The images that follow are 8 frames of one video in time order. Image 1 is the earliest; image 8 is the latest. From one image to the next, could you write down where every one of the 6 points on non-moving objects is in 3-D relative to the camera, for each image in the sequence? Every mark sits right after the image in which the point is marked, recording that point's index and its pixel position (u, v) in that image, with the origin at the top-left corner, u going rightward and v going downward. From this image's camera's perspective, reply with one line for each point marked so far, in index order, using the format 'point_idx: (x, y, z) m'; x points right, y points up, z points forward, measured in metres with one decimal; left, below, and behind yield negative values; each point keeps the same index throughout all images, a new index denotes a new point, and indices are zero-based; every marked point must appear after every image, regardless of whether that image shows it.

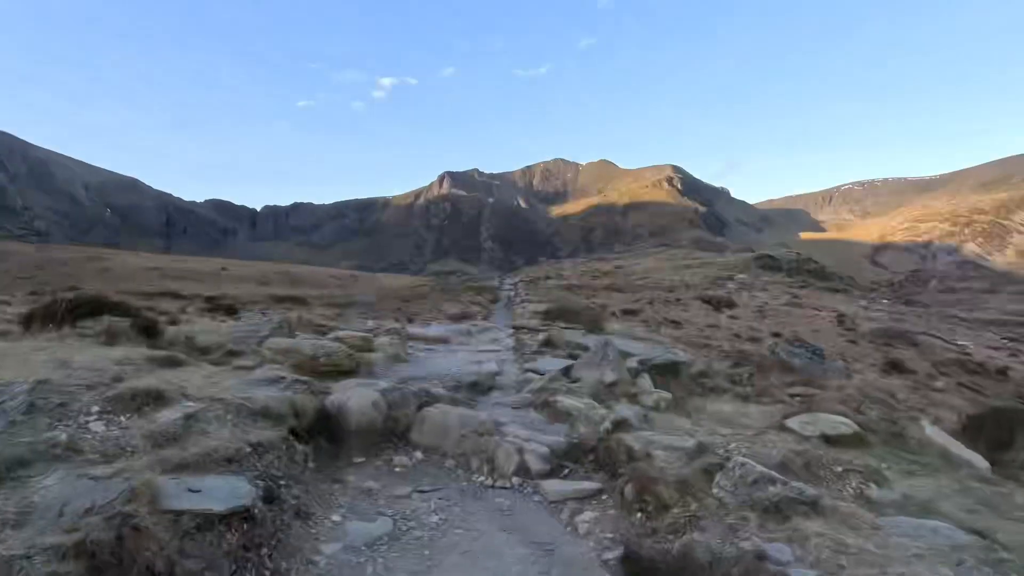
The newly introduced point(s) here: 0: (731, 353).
0: (+4.6, -1.3, +11.1) m
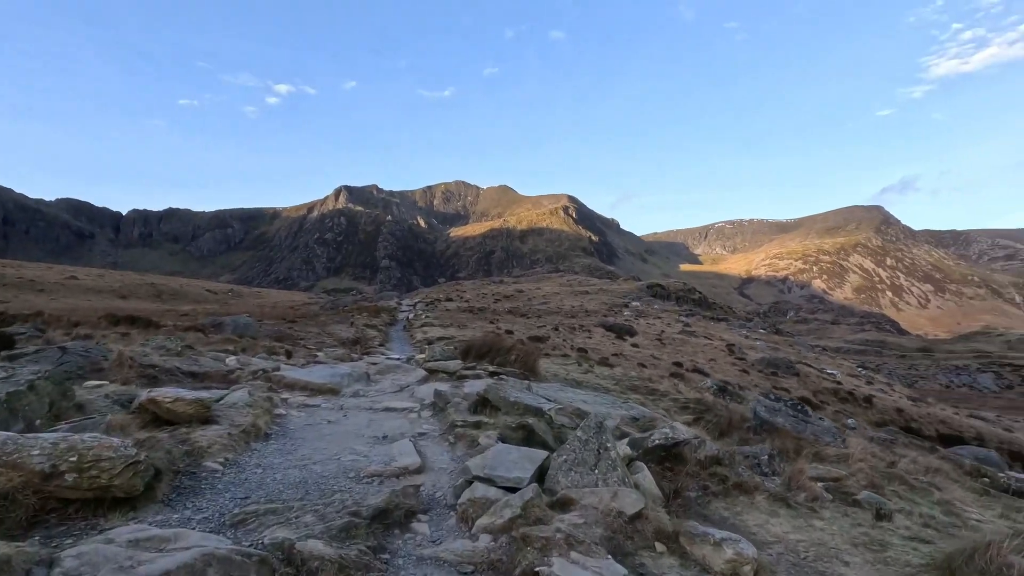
0: (+3.1, -2.0, +9.4) m
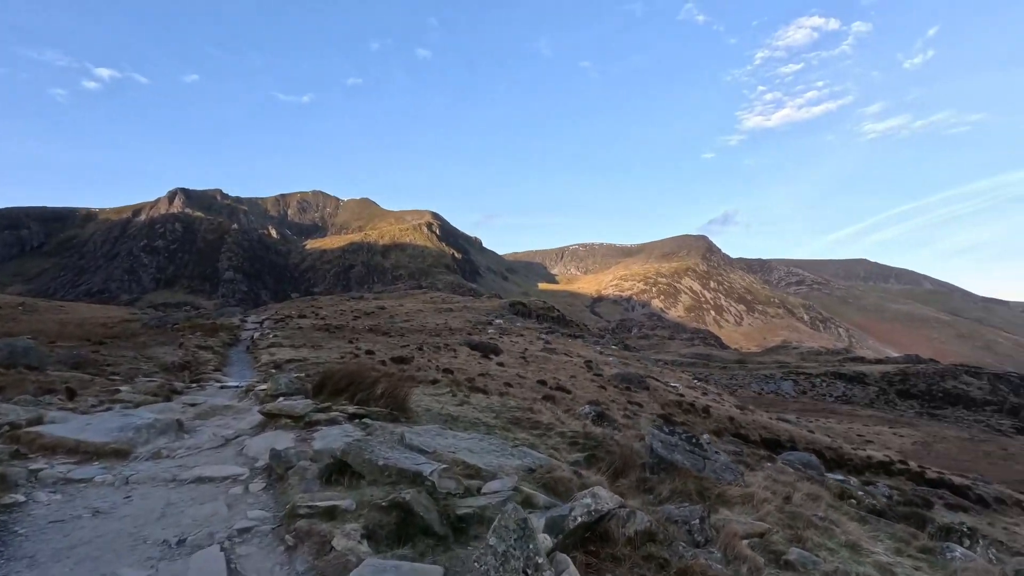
0: (+1.0, -2.4, +8.5) m
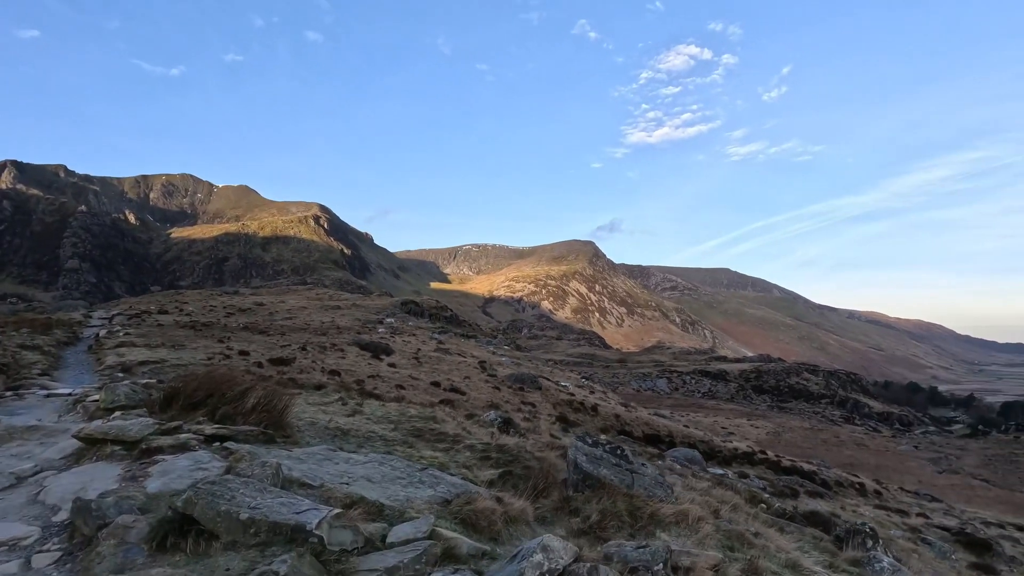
0: (-0.4, -2.3, +7.6) m
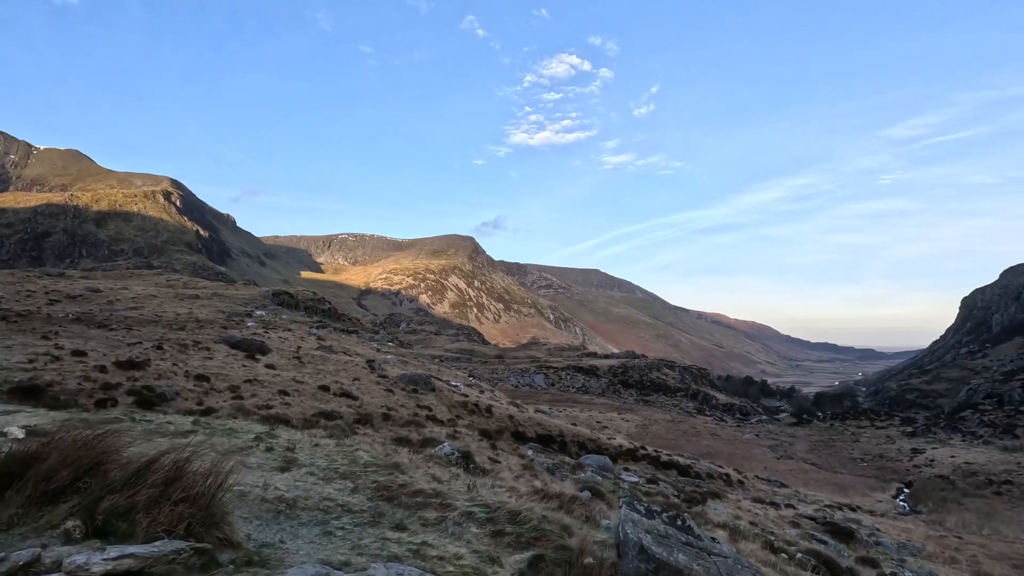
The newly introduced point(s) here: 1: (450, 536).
0: (-0.2, -2.5, +5.8) m
1: (-0.6, -2.3, +5.1) m
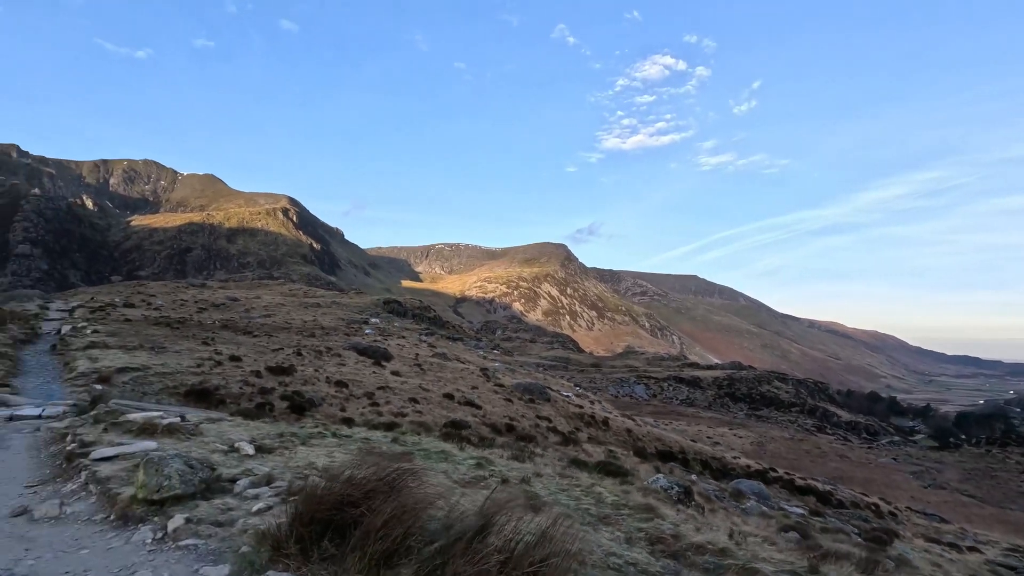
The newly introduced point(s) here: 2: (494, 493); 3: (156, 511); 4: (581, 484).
0: (+2.6, -2.6, +4.6) m
1: (+2.1, -2.4, +4.0) m
2: (-0.3, -2.2, +5.6) m
3: (-3.3, -2.0, +4.9) m
4: (+0.8, -2.6, +7.1) m
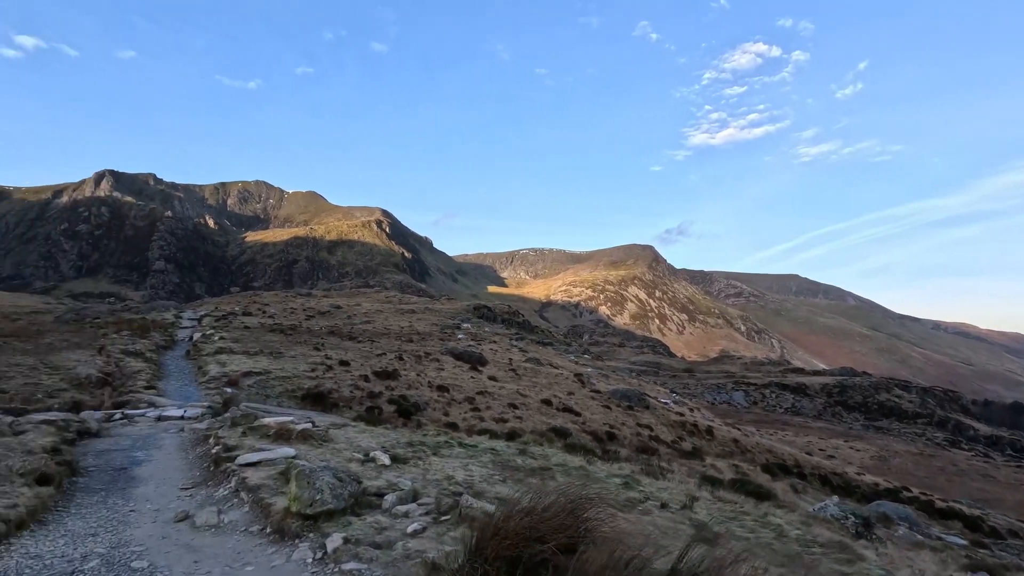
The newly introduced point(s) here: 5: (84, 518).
0: (+4.0, -2.5, +3.5) m
1: (+3.4, -2.4, +2.9) m
2: (+1.3, -2.2, +4.9) m
3: (-1.8, -2.1, +4.7) m
4: (+2.6, -2.6, +6.2) m
5: (-4.5, -2.4, +5.6) m
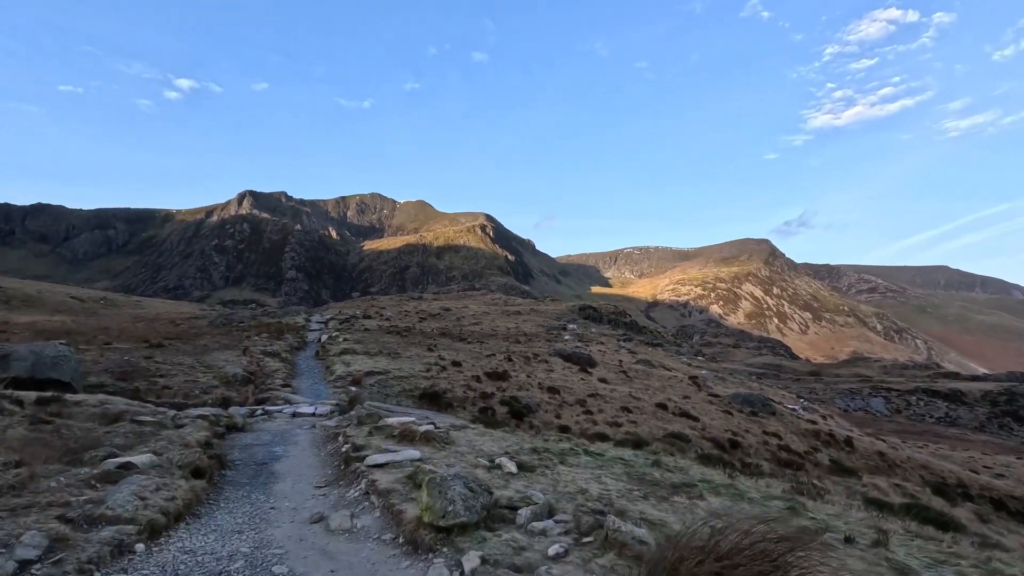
0: (+4.9, -2.4, +2.1) m
1: (+4.2, -2.2, +1.6) m
2: (+2.5, -2.1, +4.0) m
3: (-0.6, -2.1, +4.4) m
4: (+4.1, -2.5, +5.0) m
5: (-3.1, -2.4, +5.8) m
